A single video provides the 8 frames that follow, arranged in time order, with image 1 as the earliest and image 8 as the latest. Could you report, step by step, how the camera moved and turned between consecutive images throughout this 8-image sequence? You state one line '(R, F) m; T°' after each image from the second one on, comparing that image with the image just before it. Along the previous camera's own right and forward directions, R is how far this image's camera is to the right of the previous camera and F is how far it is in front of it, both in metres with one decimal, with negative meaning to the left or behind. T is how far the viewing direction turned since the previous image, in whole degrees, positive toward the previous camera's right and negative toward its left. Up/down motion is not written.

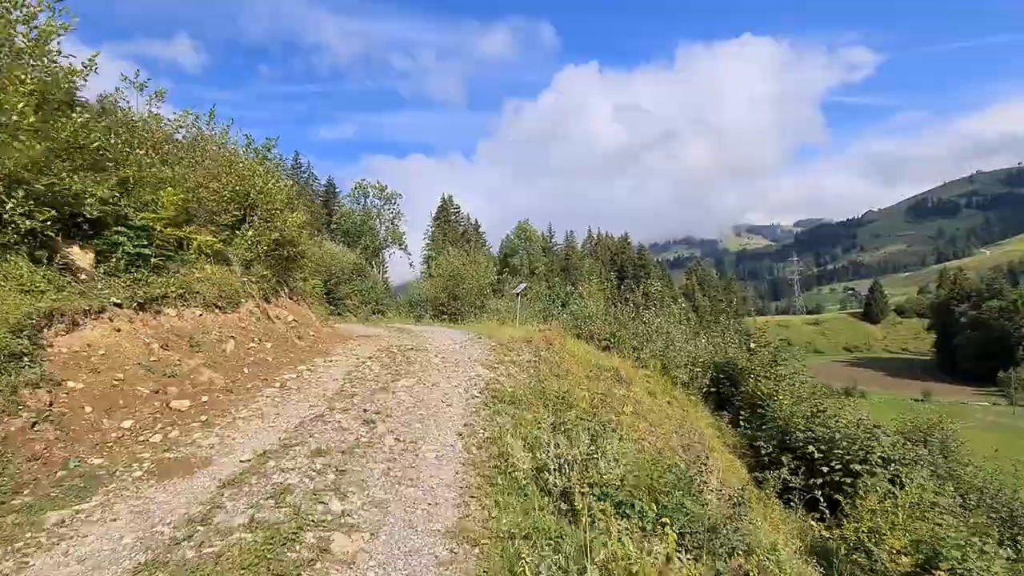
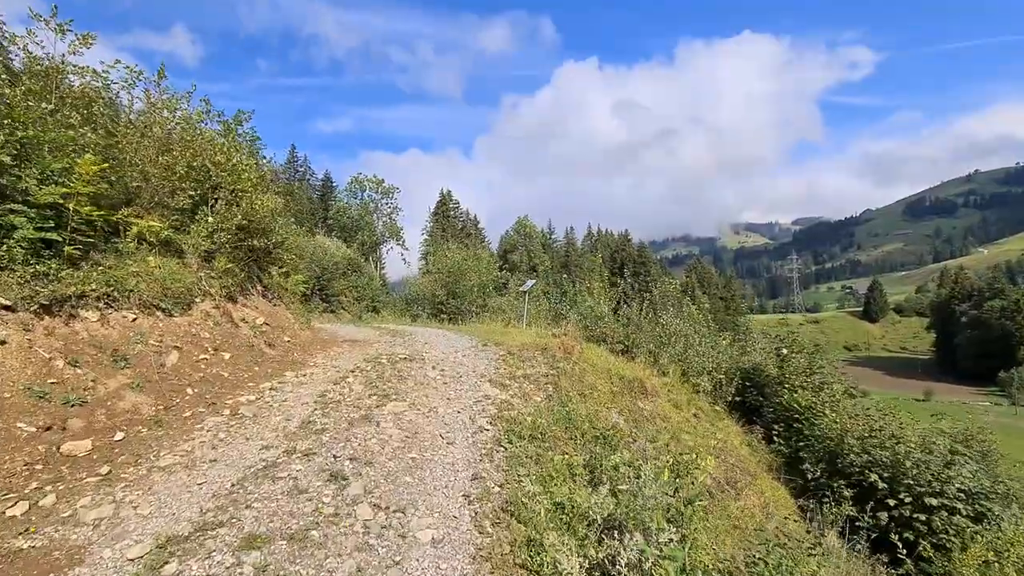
(-0.4, +2.4) m; 0°
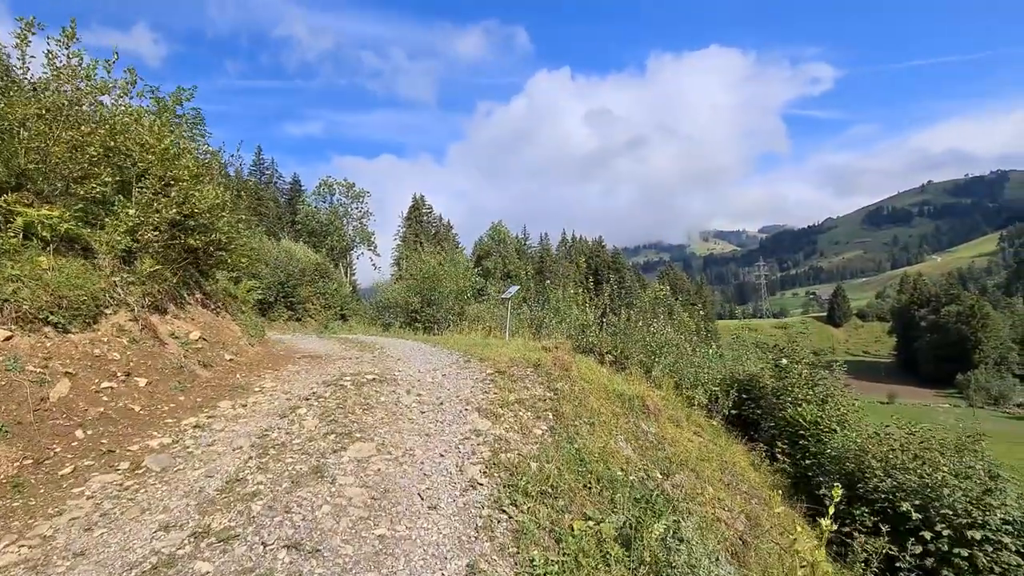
(-0.3, +1.8) m; +3°
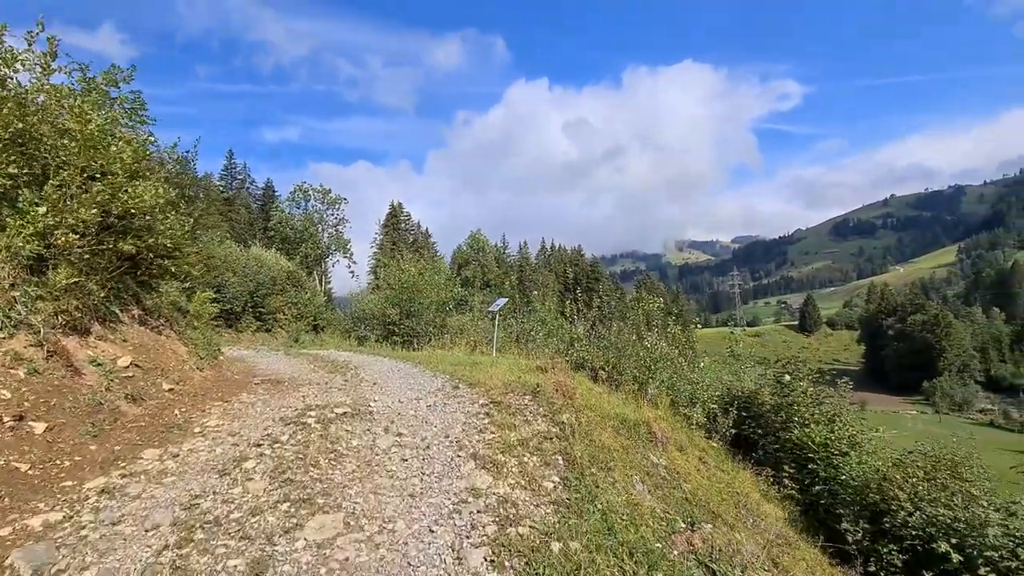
(-0.4, +1.5) m; +3°
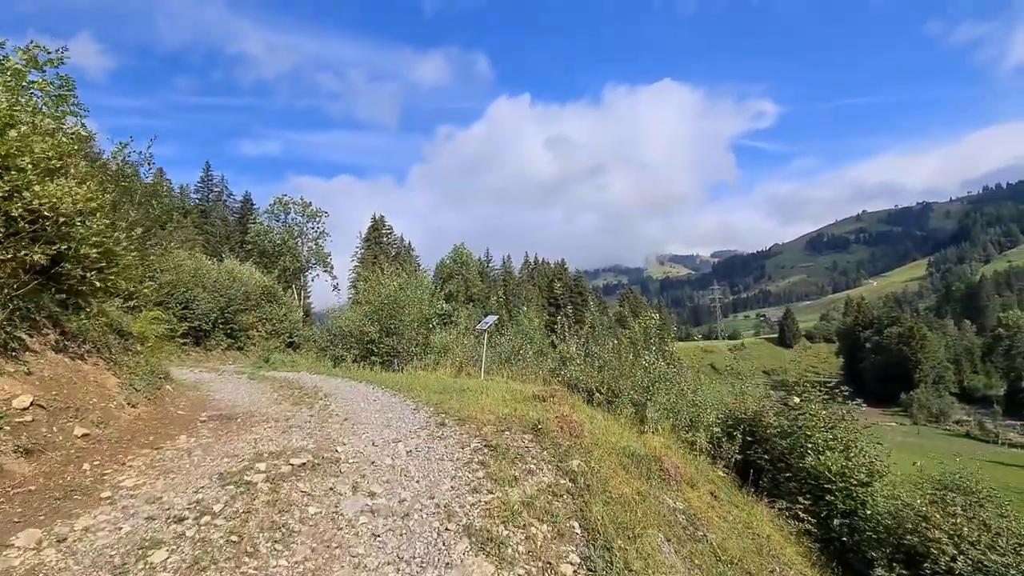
(-0.2, +1.5) m; +2°
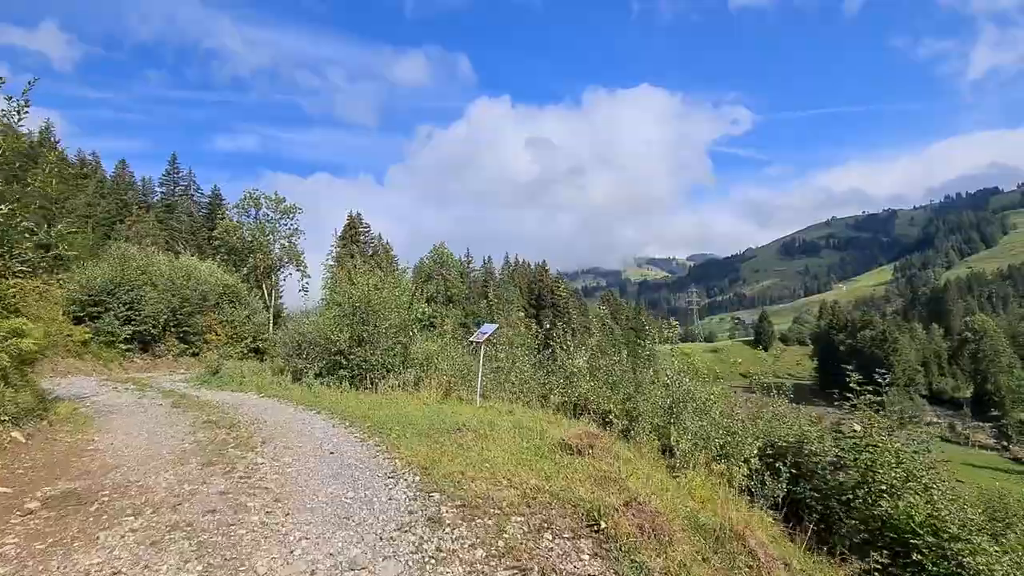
(-0.7, +3.5) m; +2°
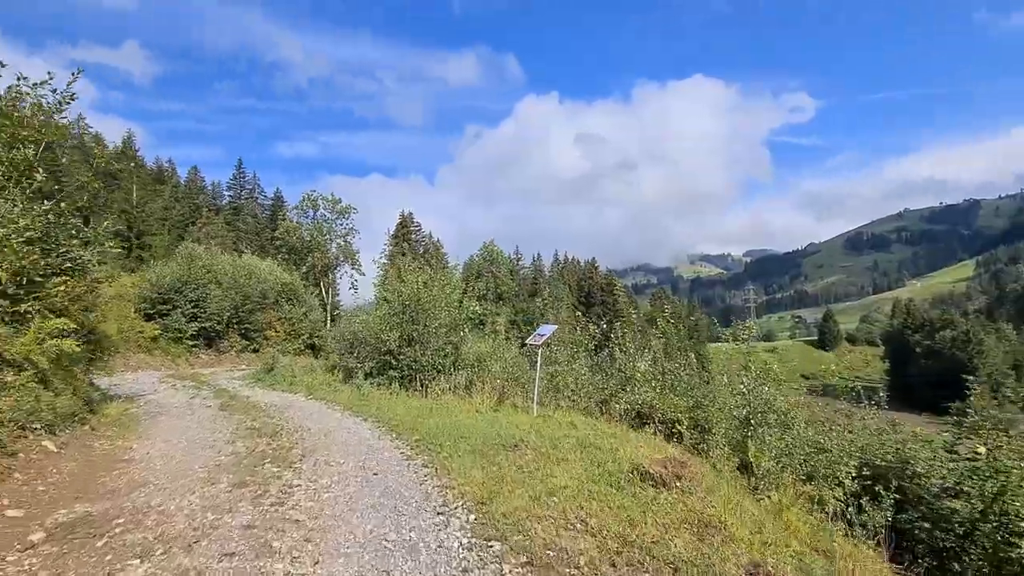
(-0.3, +1.2) m; -6°
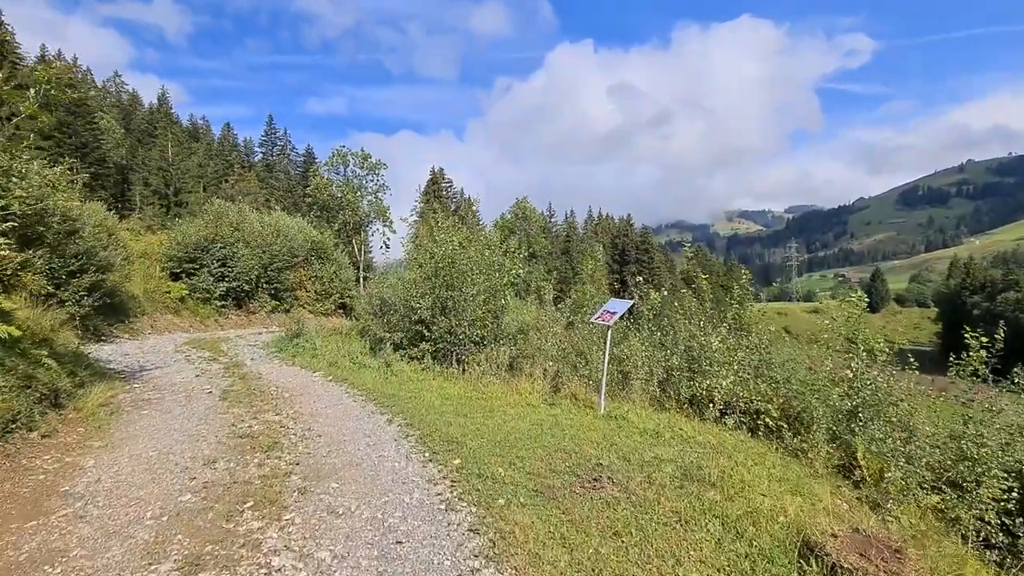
(-0.6, +2.6) m; -4°
